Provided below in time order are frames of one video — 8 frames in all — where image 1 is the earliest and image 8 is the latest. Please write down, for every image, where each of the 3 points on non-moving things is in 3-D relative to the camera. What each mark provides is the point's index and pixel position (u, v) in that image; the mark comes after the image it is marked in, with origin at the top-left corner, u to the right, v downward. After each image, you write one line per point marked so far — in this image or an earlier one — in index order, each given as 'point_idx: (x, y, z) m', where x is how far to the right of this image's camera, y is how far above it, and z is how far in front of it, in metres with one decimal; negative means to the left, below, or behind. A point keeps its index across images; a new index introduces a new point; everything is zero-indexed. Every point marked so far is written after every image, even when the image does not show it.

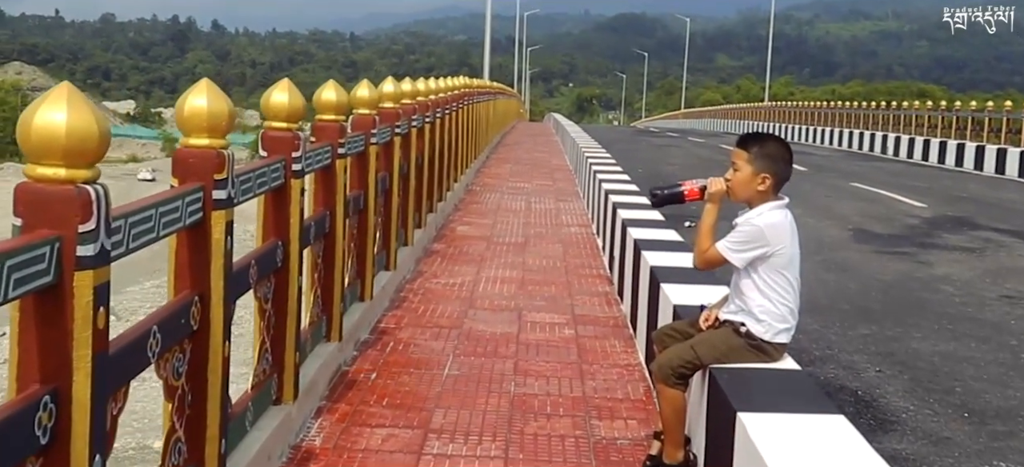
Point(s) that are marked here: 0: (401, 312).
0: (-0.7, -0.5, +6.6) m
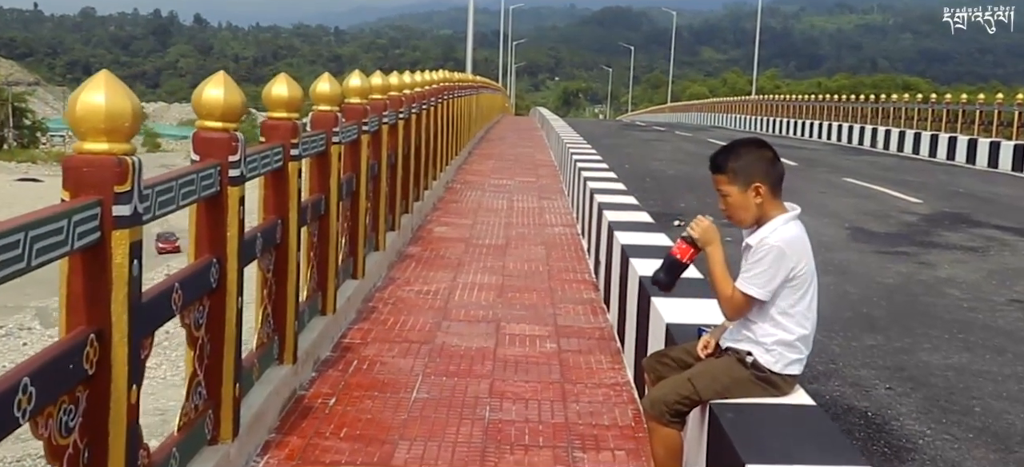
0: (-0.8, -0.5, +6.1) m
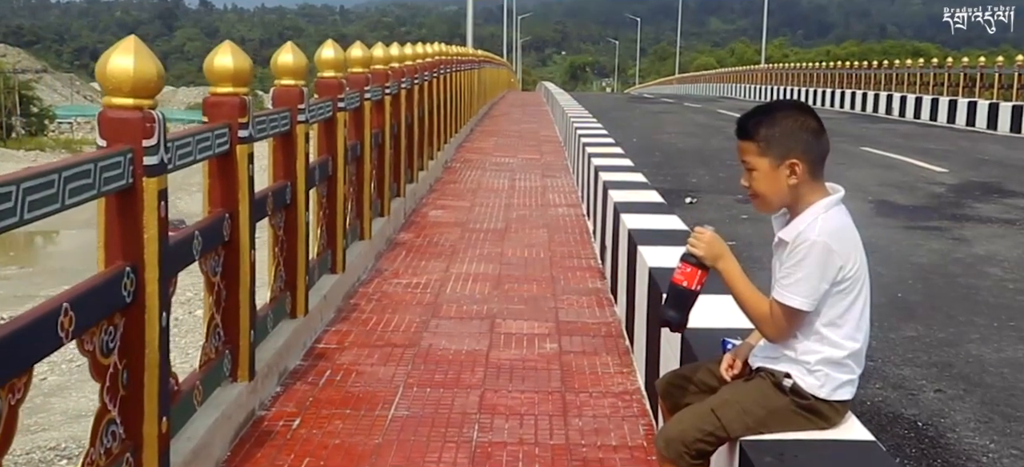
0: (-0.9, -0.5, +5.5) m
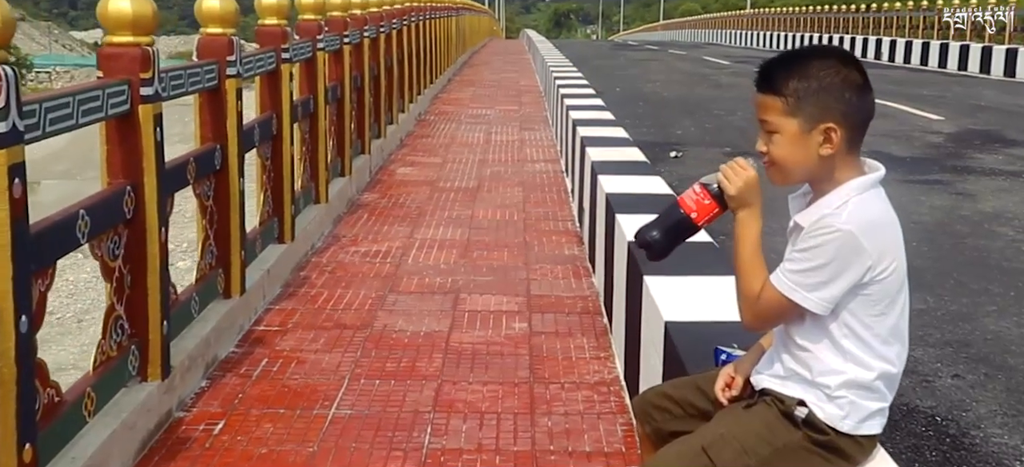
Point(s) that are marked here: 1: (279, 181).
0: (-1.0, -0.3, +4.9) m
1: (-1.2, +0.3, +5.4) m
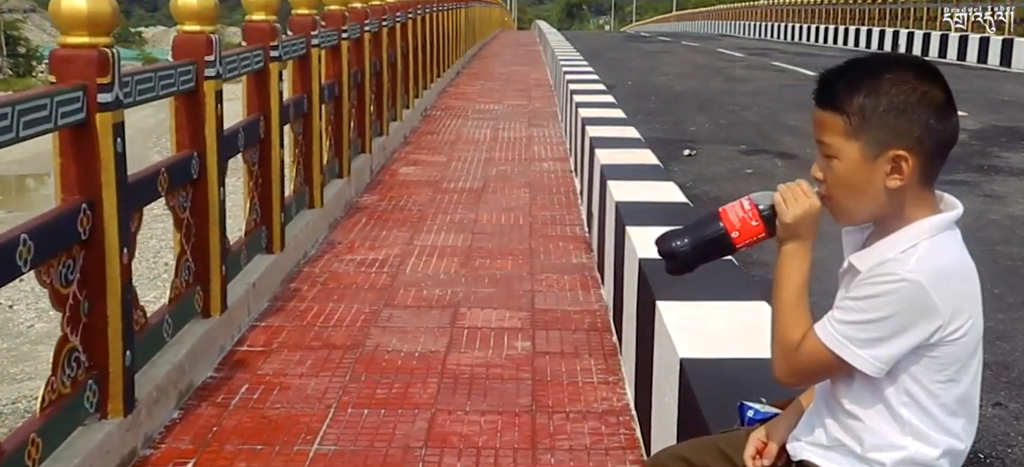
0: (-1.0, -0.4, +4.6) m
1: (-1.2, +0.2, +5.0) m
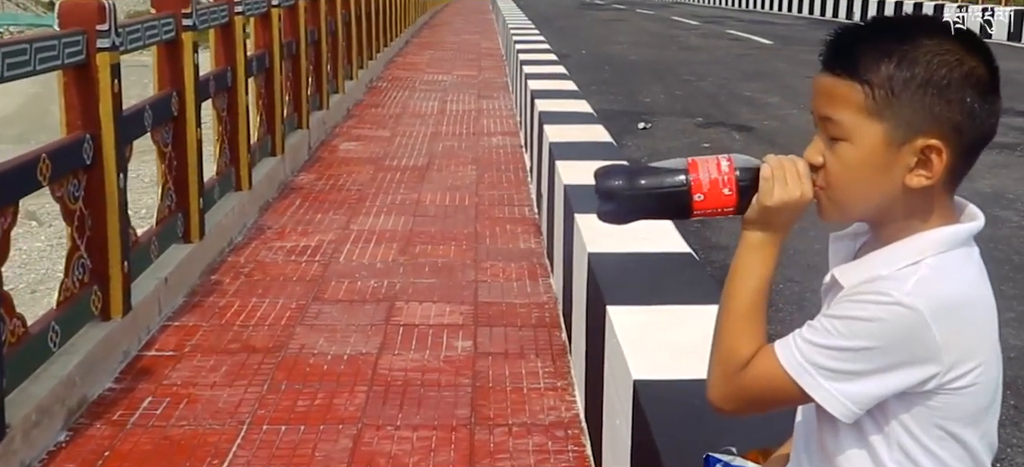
0: (-1.3, -0.3, +4.1) m
1: (-1.4, +0.3, +4.6) m
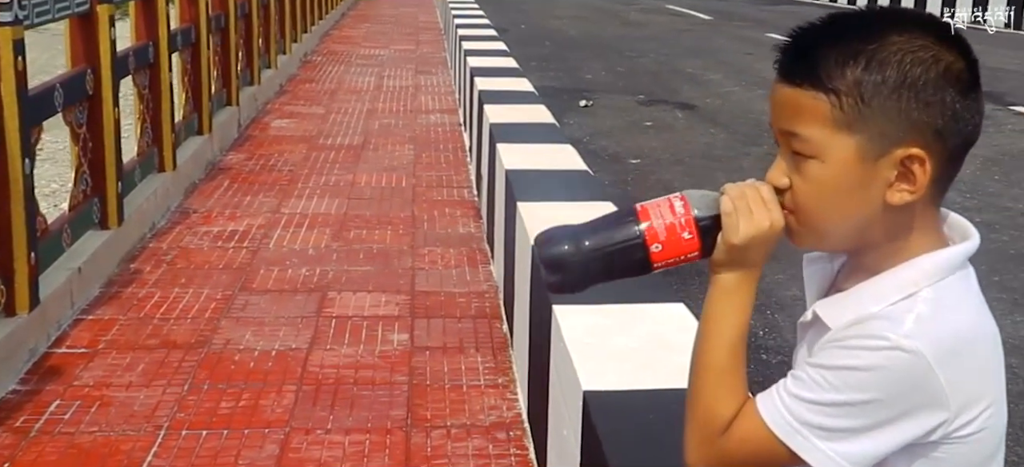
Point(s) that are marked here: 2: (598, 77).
0: (-1.5, -0.3, +3.9) m
1: (-1.7, +0.3, +4.3) m
2: (+0.9, +1.6, +10.6) m
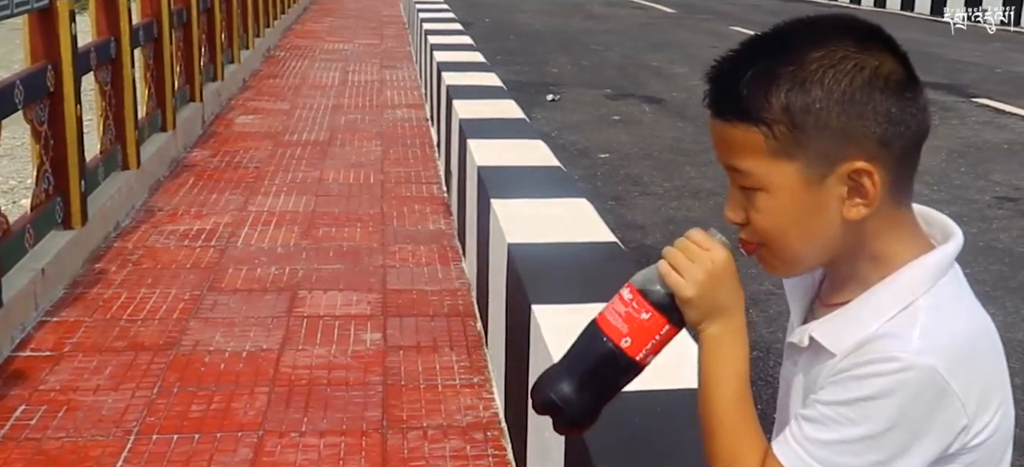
0: (-1.6, -0.3, +3.8) m
1: (-1.8, +0.3, +4.2) m
2: (+0.5, +1.6, +10.5) m
